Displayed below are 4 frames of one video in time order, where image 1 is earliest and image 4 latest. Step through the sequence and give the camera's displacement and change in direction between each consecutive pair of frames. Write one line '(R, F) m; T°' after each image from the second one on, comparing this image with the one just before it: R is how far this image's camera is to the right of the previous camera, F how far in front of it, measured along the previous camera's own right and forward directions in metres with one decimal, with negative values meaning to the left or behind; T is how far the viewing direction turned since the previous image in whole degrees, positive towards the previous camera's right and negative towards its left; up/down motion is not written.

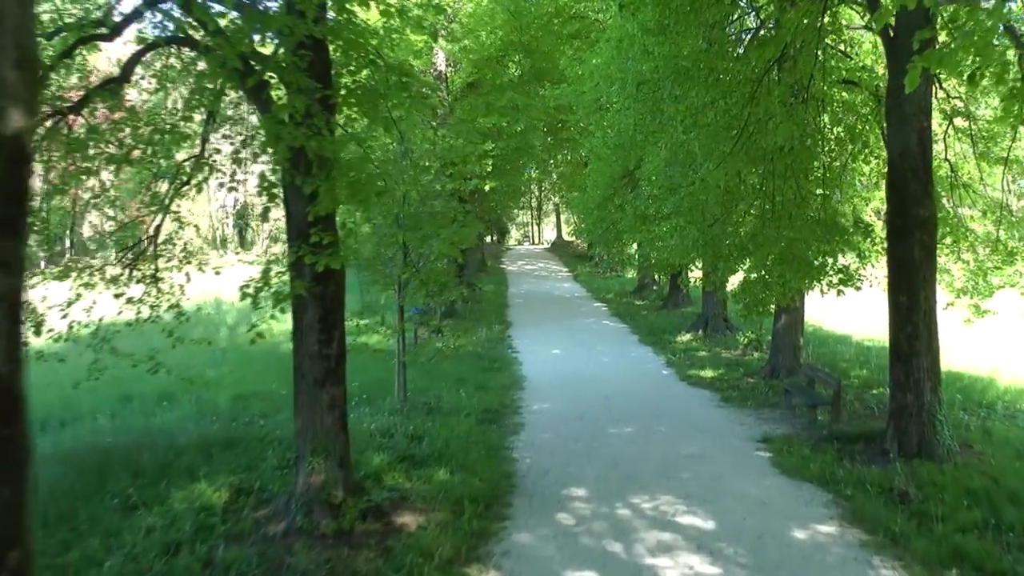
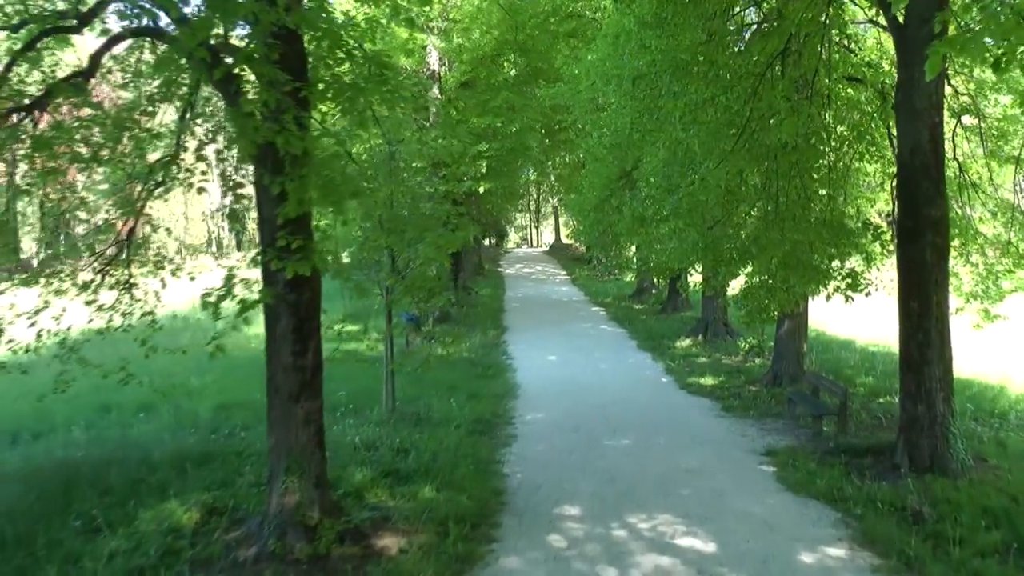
(+0.3, +2.3) m; 0°
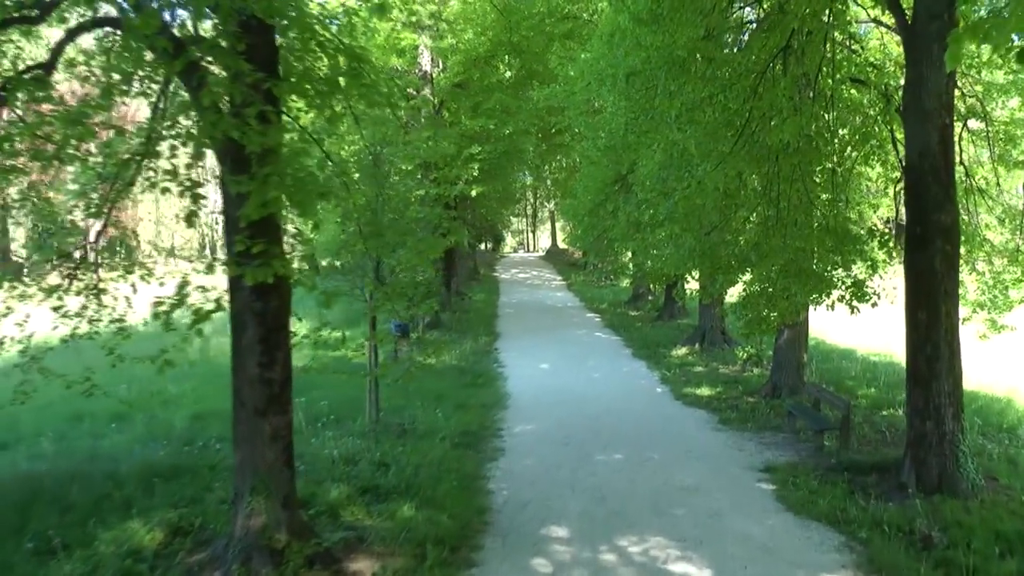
(+0.3, +2.2) m; 0°
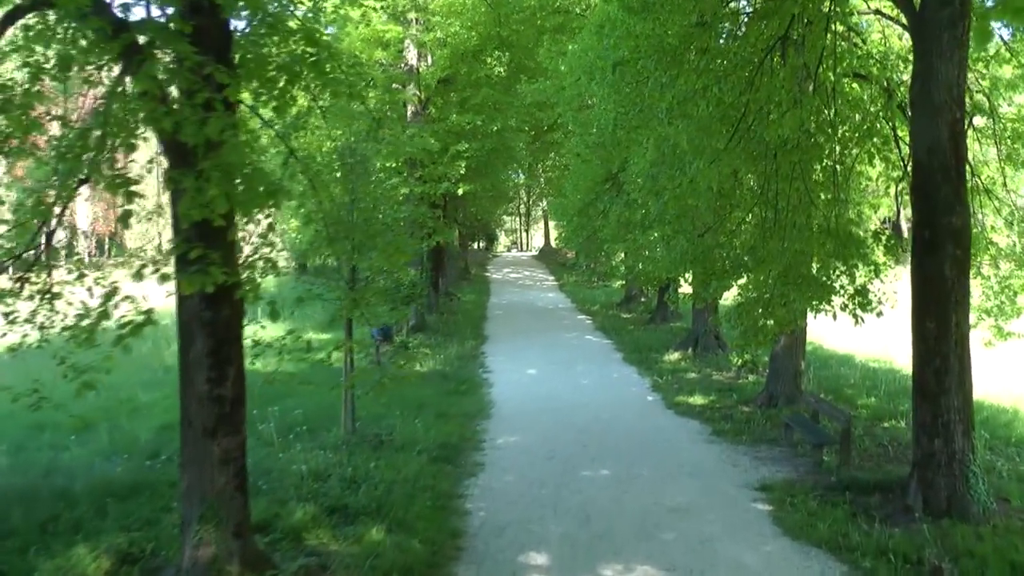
(+0.4, +2.8) m; 0°
